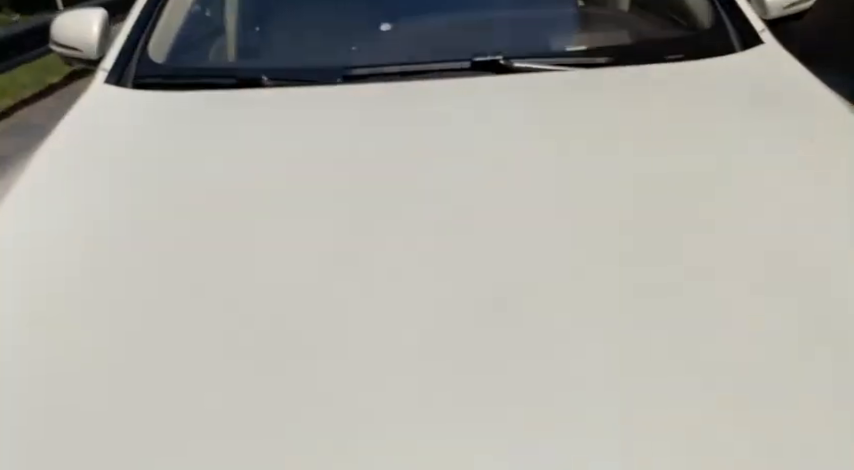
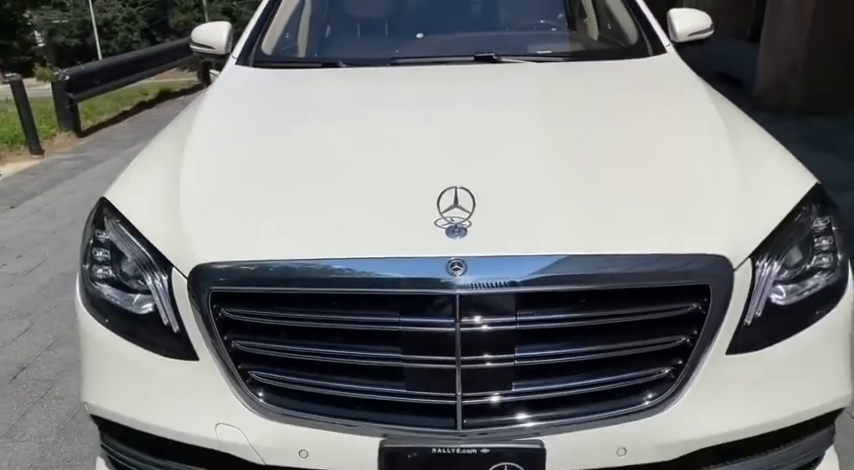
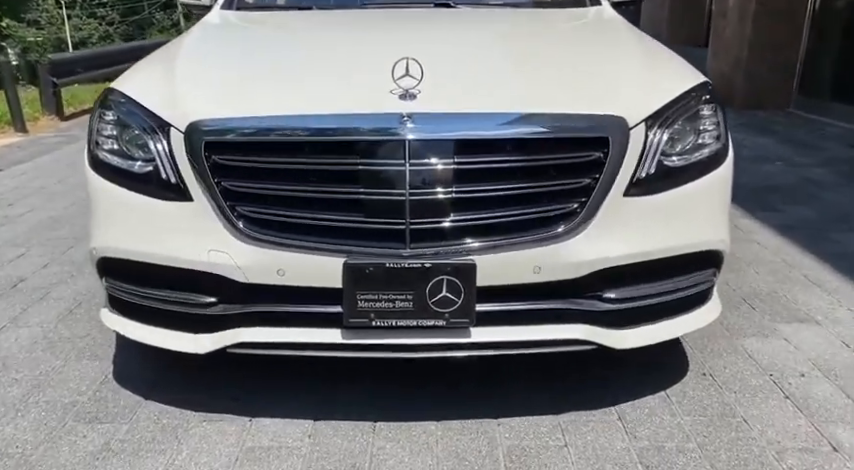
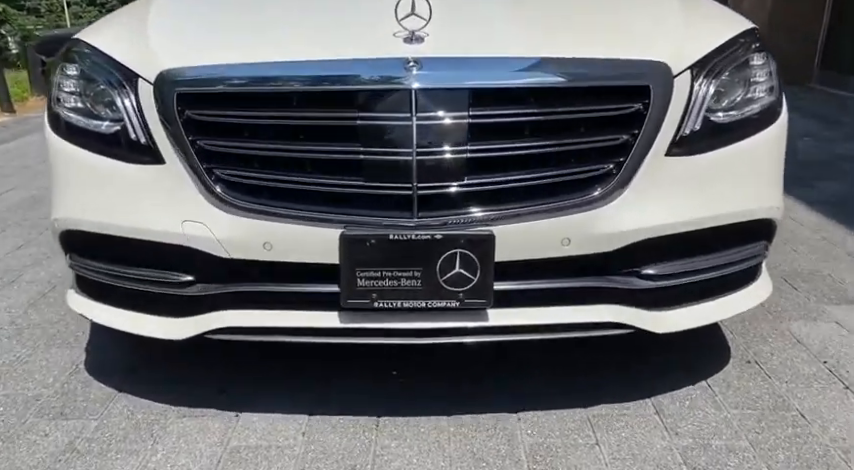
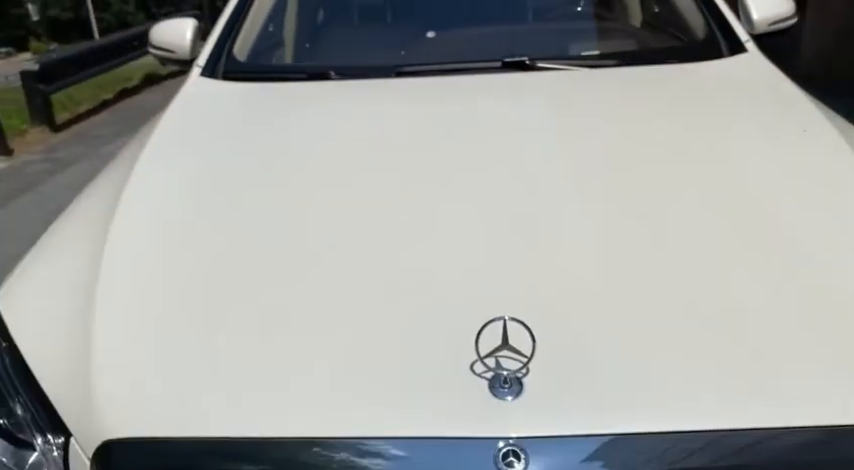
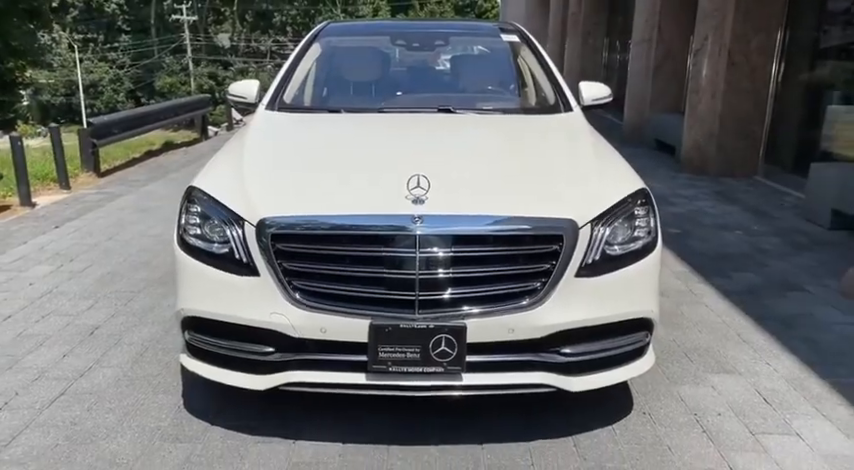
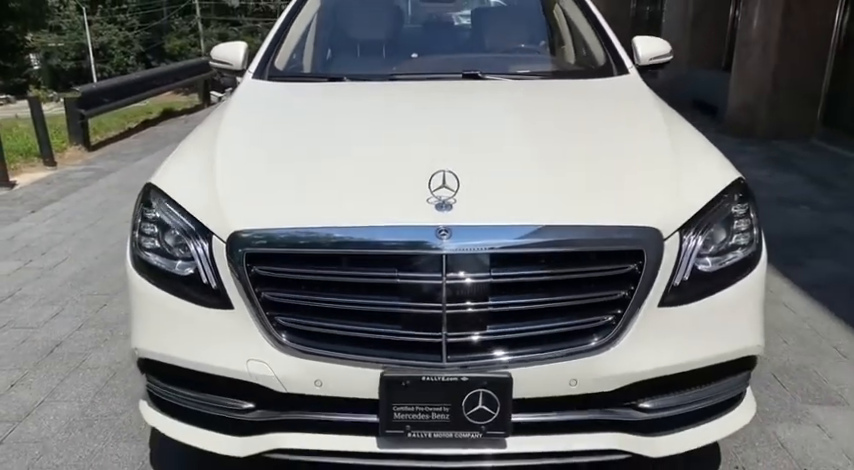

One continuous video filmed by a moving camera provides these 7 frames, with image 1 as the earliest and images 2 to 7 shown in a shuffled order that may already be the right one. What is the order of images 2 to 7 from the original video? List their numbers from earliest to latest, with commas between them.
5, 2, 7, 6, 3, 4
